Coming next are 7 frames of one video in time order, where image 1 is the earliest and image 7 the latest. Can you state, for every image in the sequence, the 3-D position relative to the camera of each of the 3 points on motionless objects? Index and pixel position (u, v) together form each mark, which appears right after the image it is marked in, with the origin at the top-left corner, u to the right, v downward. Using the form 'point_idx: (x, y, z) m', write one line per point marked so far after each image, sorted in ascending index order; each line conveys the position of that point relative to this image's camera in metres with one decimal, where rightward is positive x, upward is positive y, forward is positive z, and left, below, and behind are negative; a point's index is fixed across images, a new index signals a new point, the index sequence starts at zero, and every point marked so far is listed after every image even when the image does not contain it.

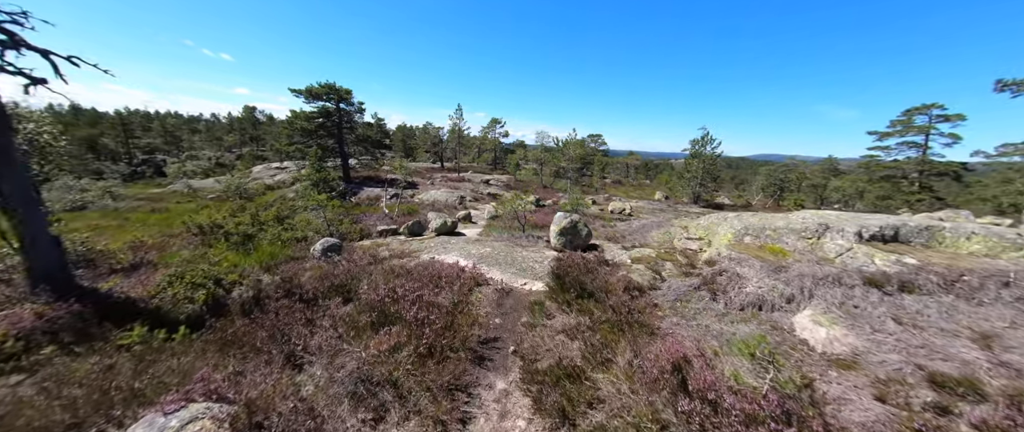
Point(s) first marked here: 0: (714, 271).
0: (+6.4, -1.8, +10.3) m
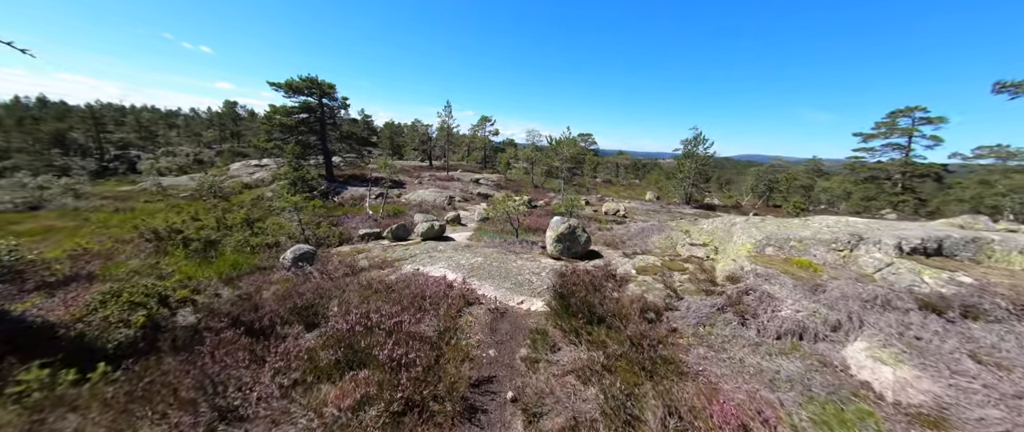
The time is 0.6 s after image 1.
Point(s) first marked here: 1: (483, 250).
0: (+6.3, -2.0, +9.0) m
1: (-1.5, -1.9, +17.6) m
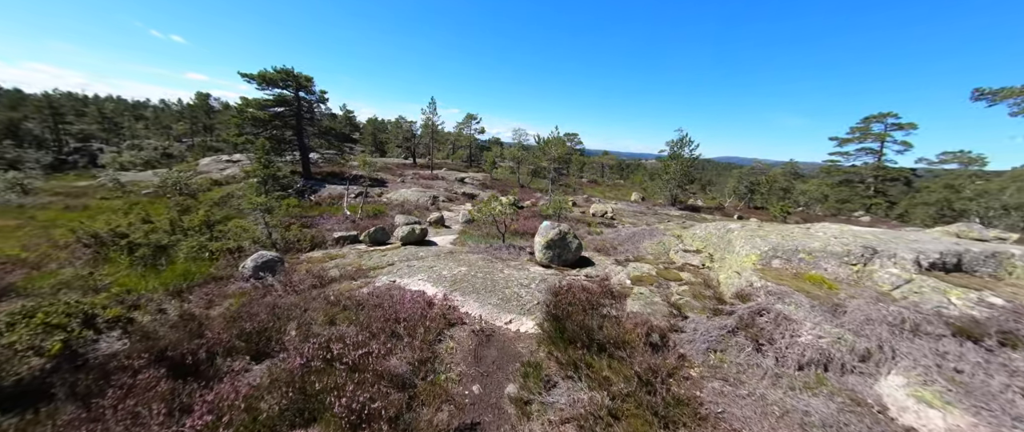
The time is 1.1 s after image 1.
0: (+6.0, -2.3, +8.2) m
1: (-2.1, -2.1, +16.4) m
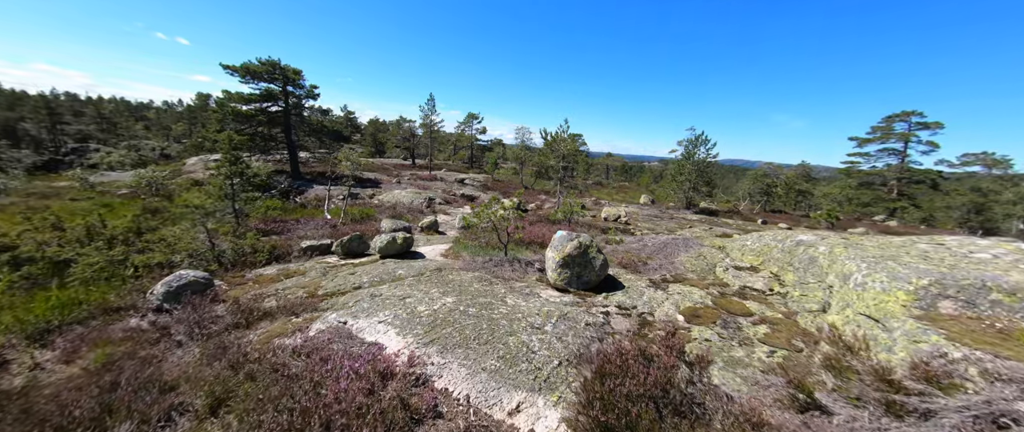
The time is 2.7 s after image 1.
0: (+6.1, -2.6, +4.4) m
1: (-2.0, -2.4, +12.6) m
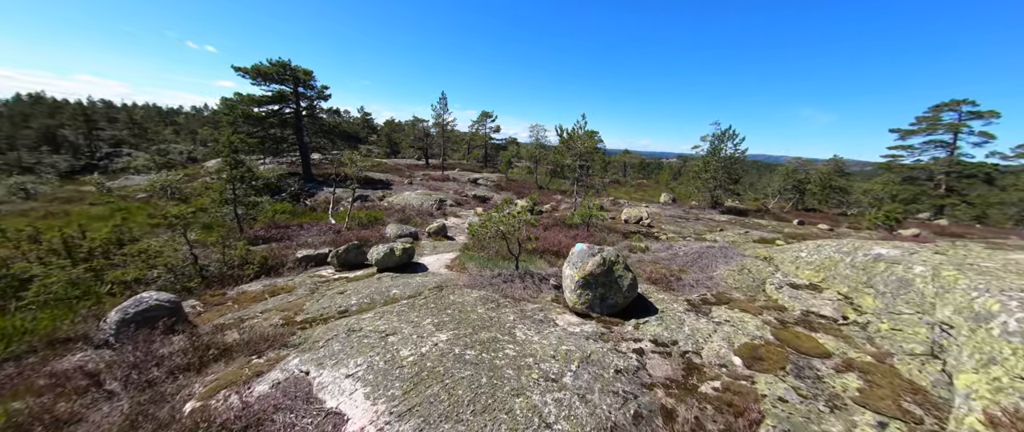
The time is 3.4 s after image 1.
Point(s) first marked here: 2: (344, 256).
0: (+6.1, -2.9, +2.2) m
1: (-1.6, -2.7, +10.8) m
2: (-7.8, -1.8, +15.3) m
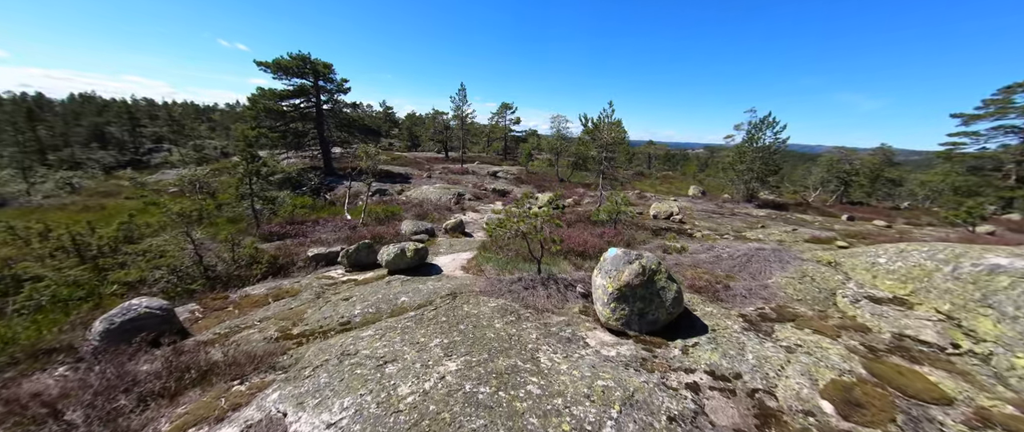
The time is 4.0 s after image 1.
0: (+6.2, -3.1, +0.5) m
1: (-0.9, -2.7, +9.5) m
2: (-6.9, -1.7, +14.4) m
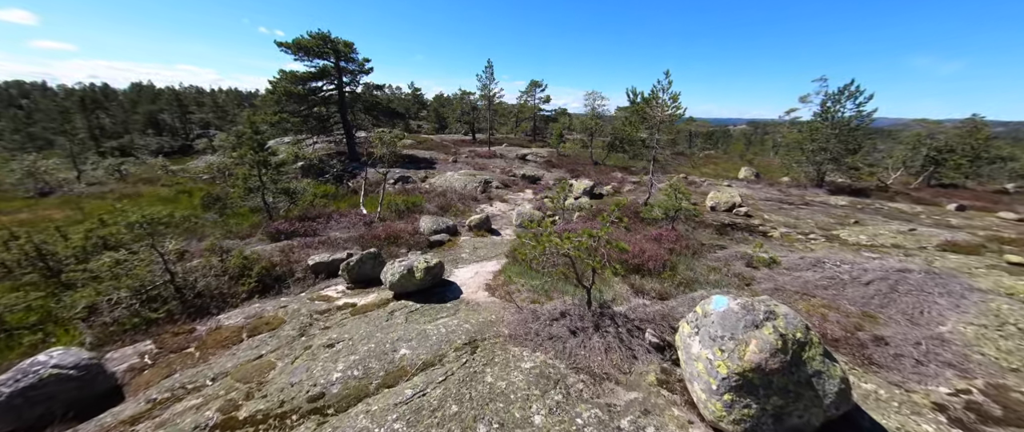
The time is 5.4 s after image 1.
0: (+6.3, -4.1, -3.2) m
1: (-0.1, -3.2, +6.4) m
2: (-5.6, -1.9, +11.7) m
